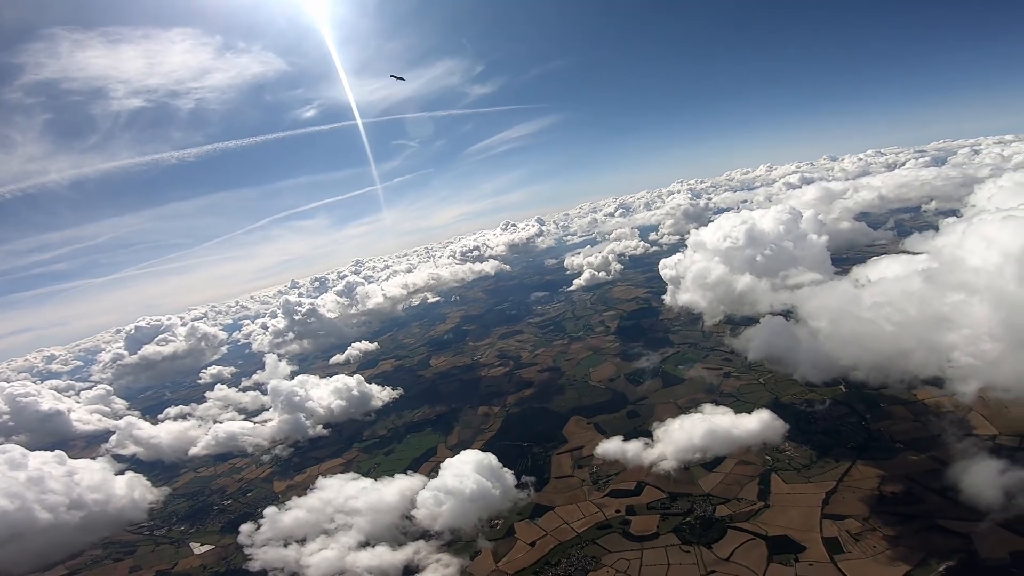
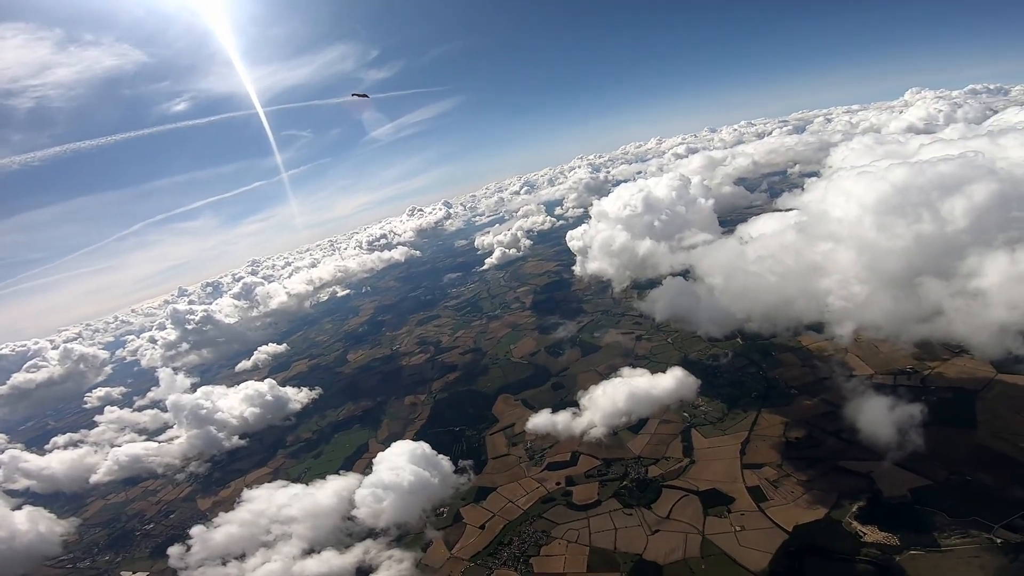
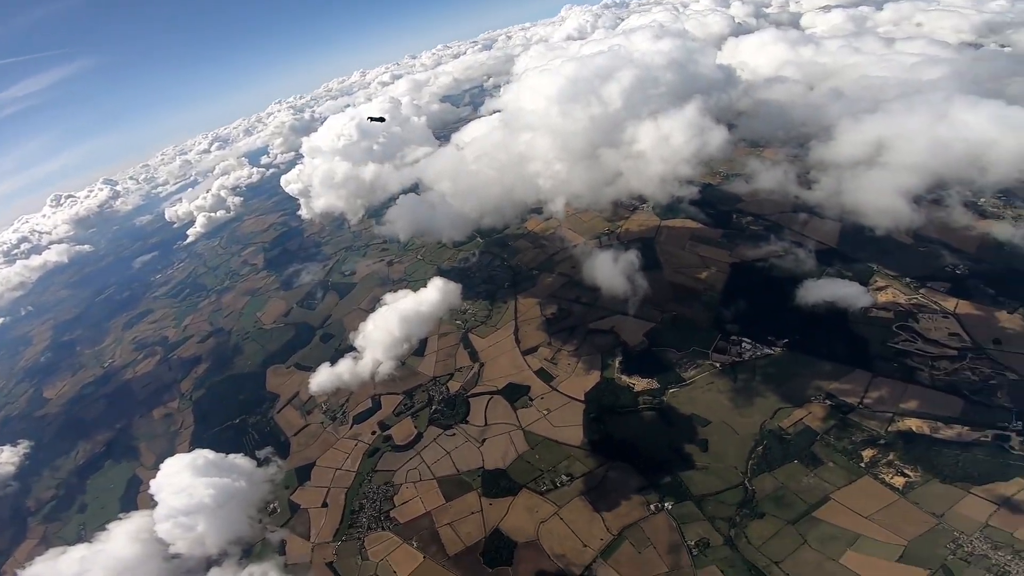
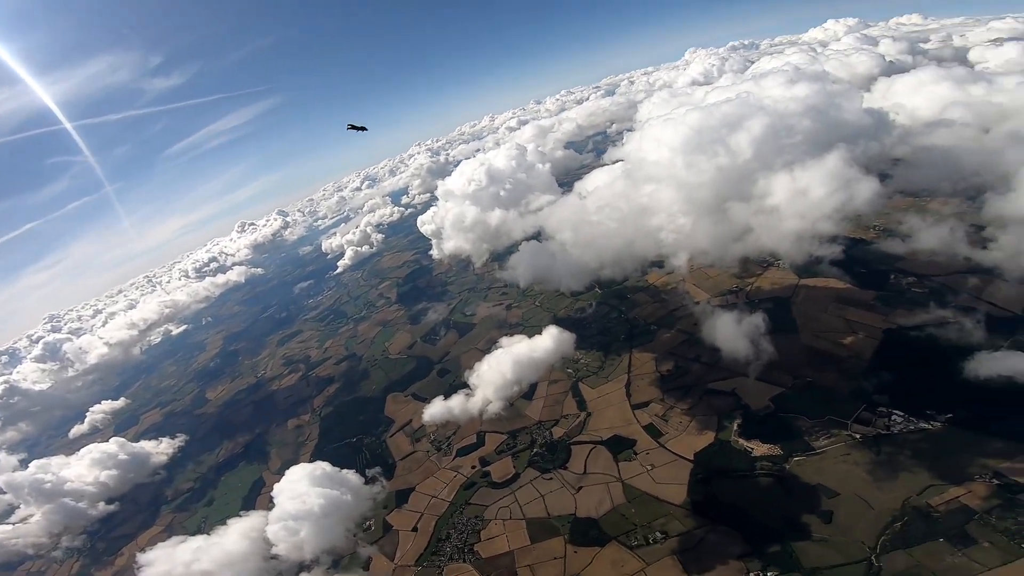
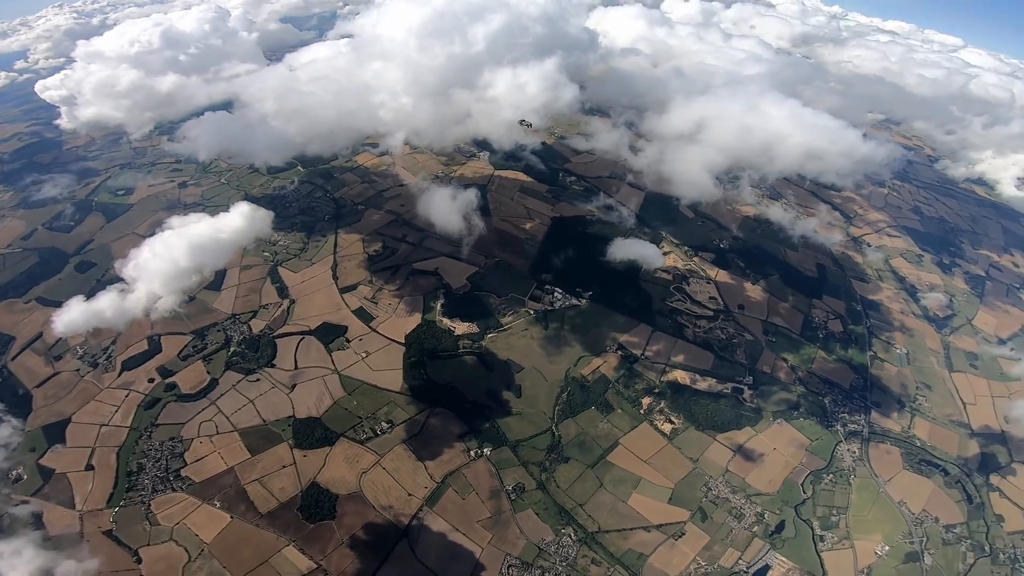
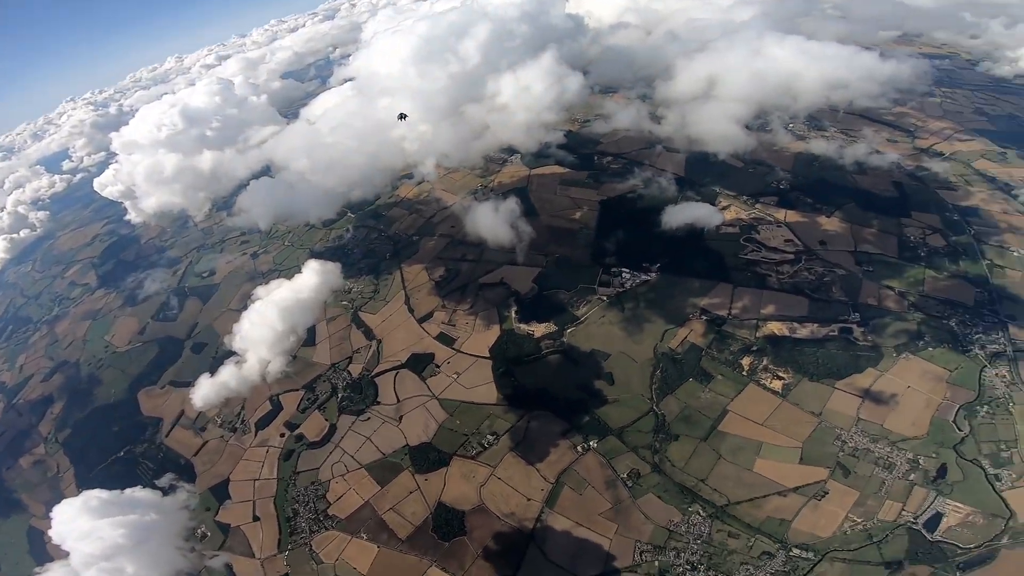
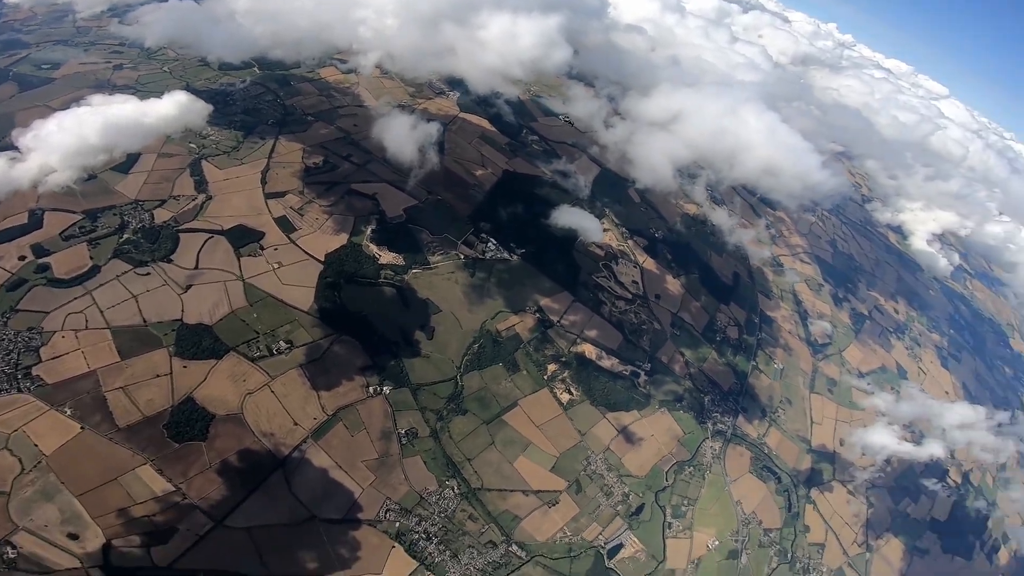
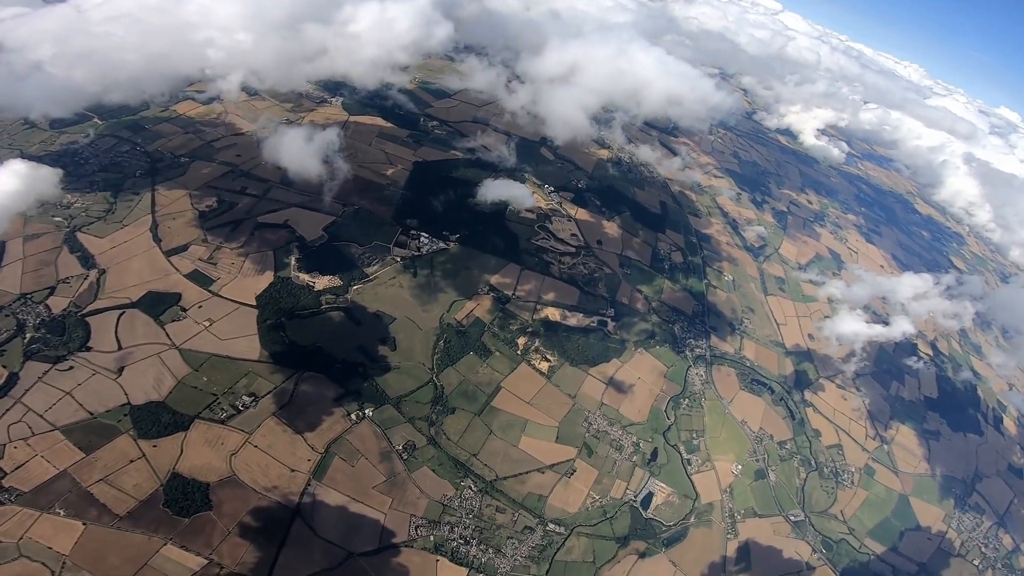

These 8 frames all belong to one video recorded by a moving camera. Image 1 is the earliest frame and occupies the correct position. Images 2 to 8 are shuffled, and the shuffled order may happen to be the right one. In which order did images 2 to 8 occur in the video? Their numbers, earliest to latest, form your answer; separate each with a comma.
2, 4, 3, 6, 5, 7, 8
